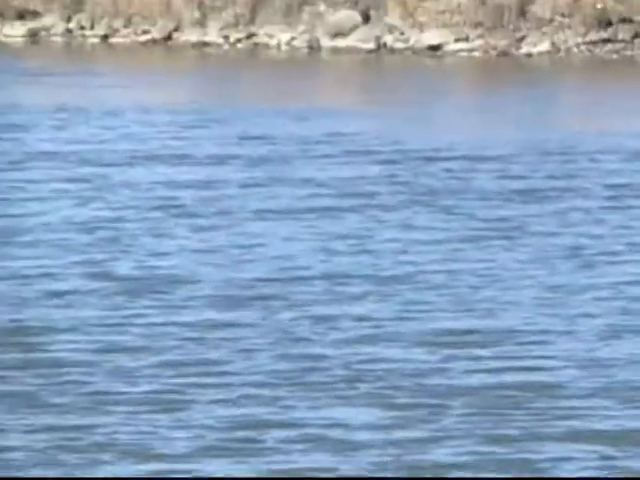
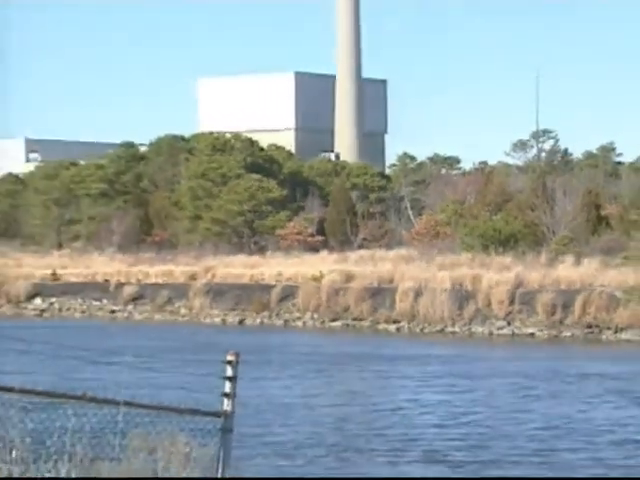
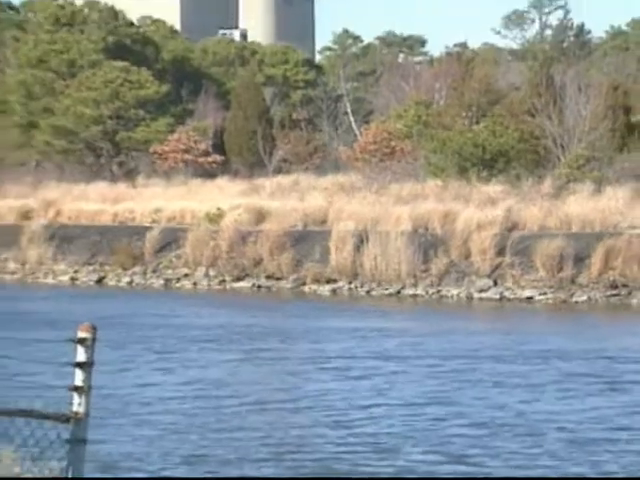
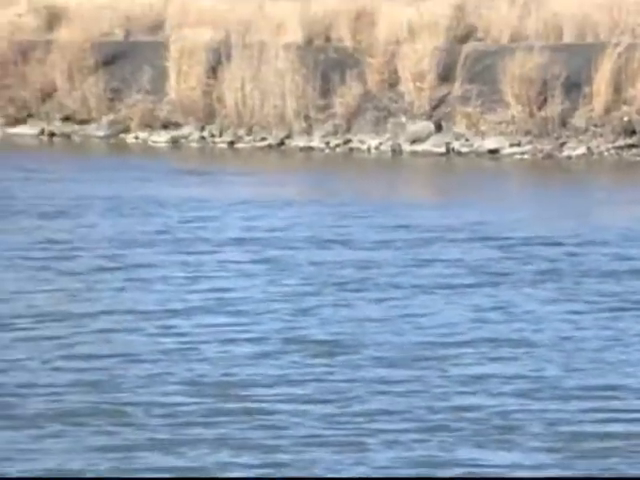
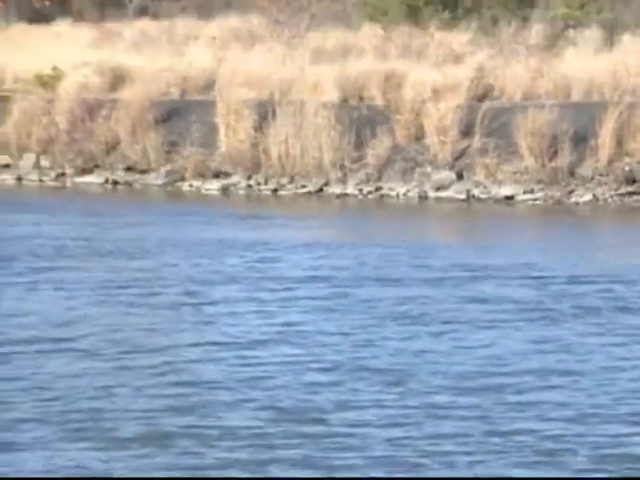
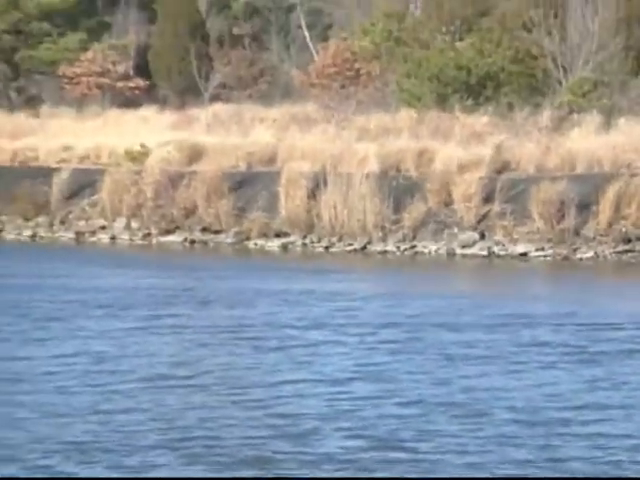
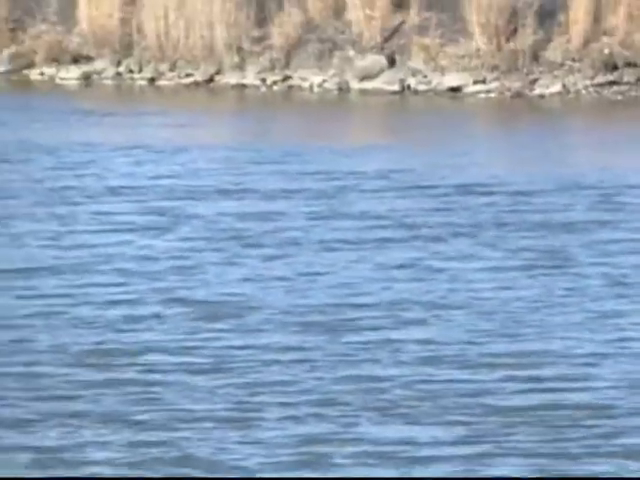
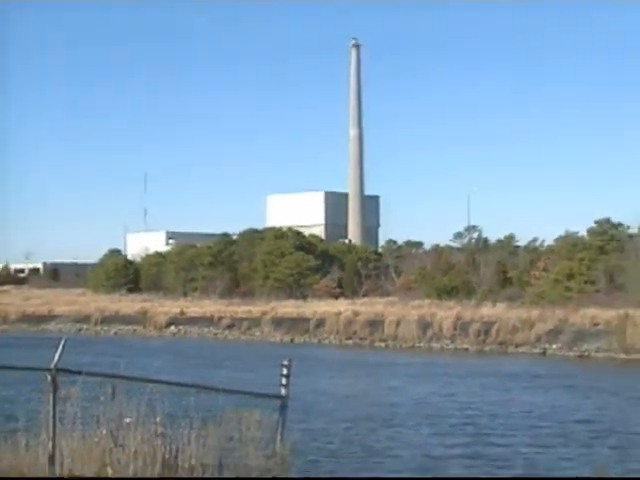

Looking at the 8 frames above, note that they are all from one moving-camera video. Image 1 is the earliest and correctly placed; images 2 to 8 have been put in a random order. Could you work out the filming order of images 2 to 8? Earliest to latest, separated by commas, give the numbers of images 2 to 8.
7, 4, 5, 6, 3, 2, 8
